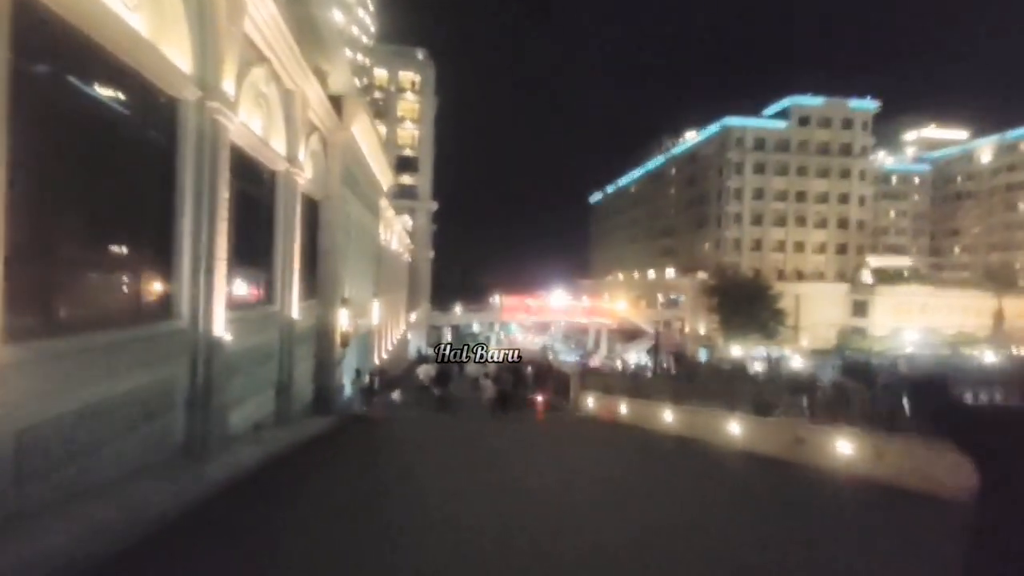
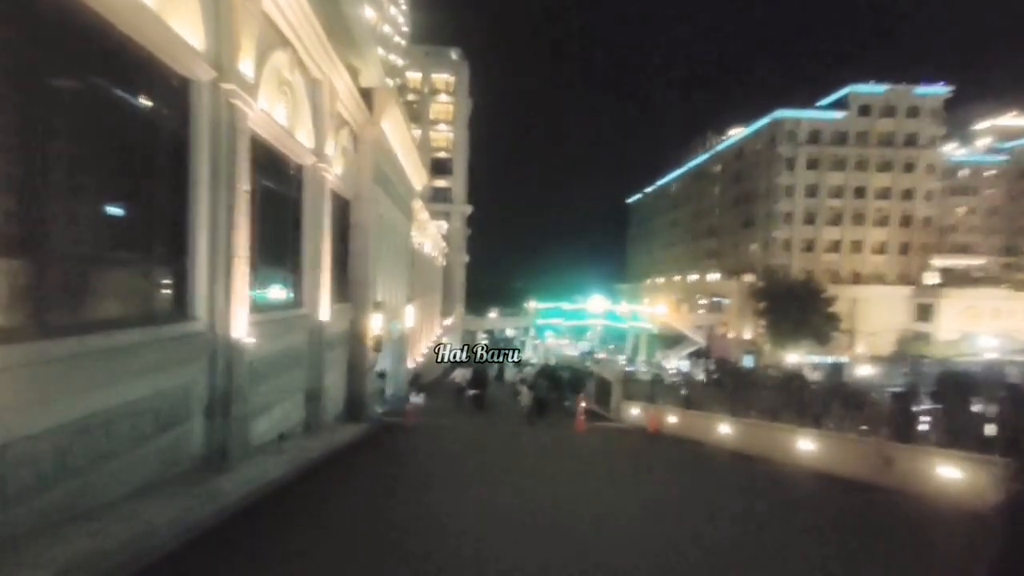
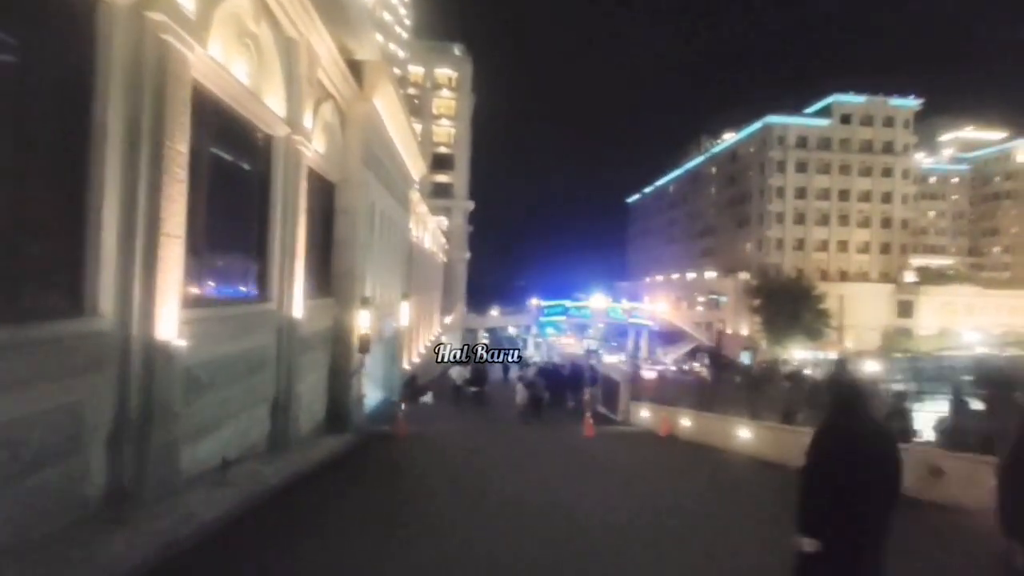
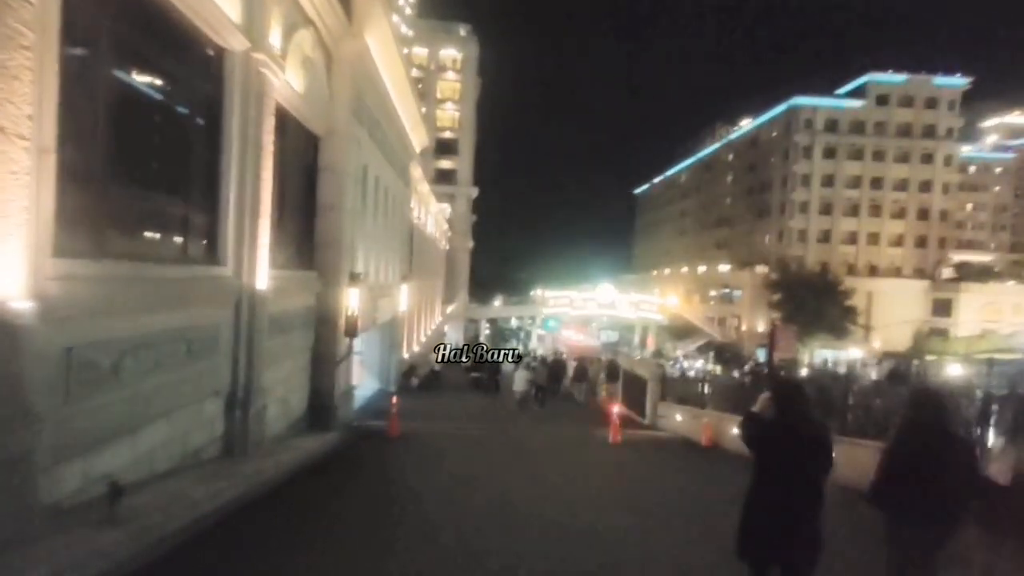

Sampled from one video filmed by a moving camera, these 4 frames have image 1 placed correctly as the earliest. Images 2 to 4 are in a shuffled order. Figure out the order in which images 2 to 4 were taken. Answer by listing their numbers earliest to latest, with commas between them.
2, 3, 4
